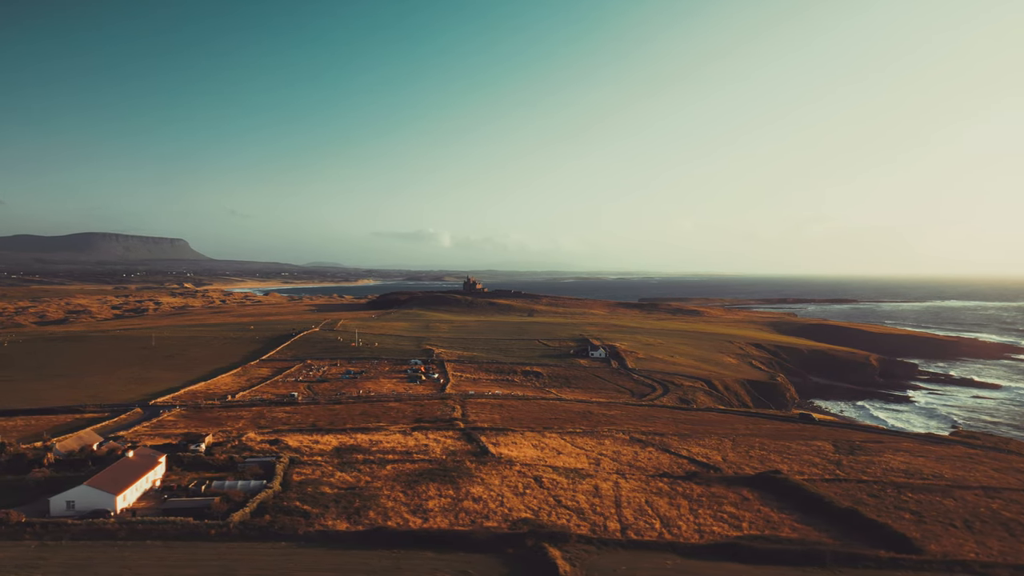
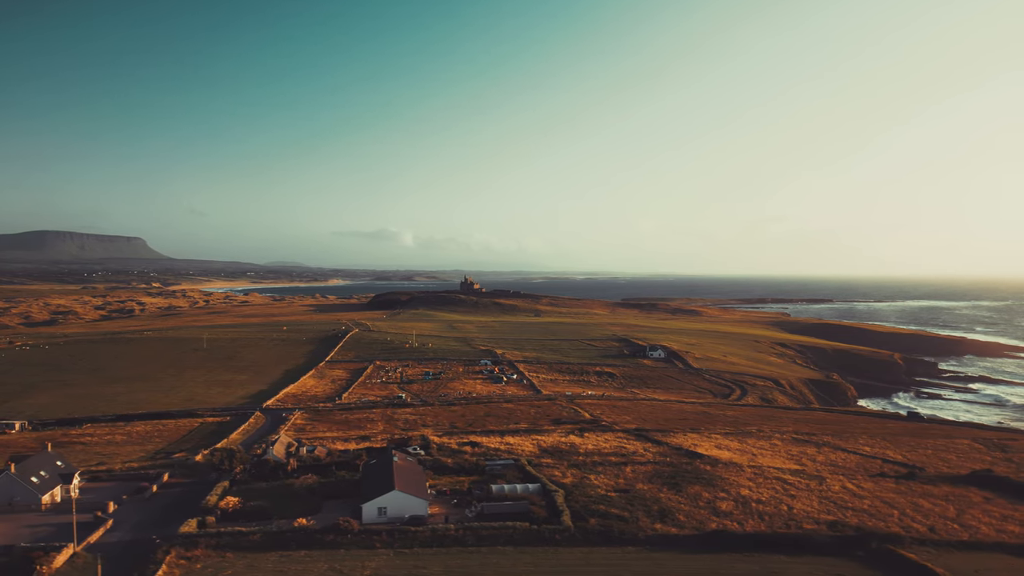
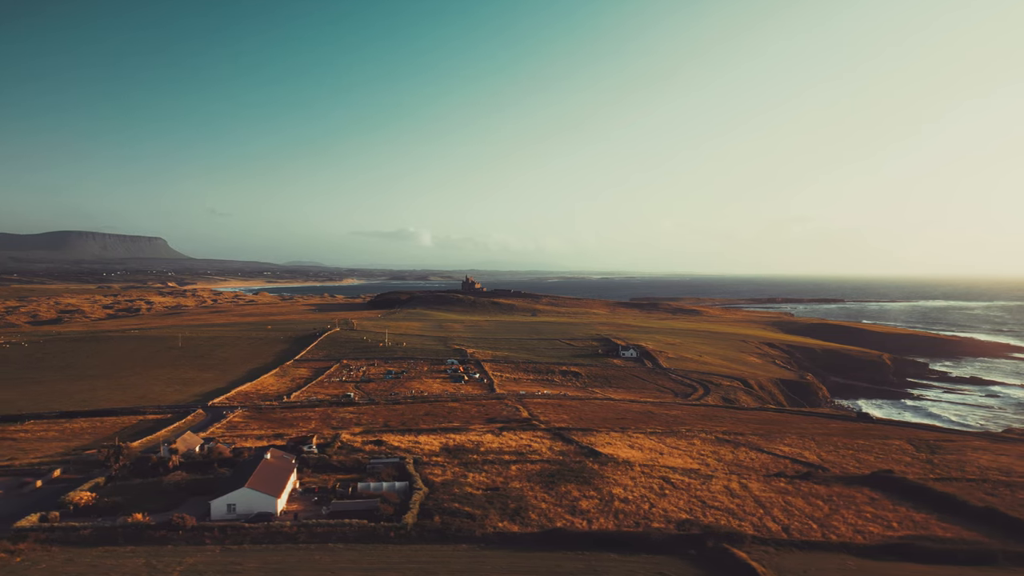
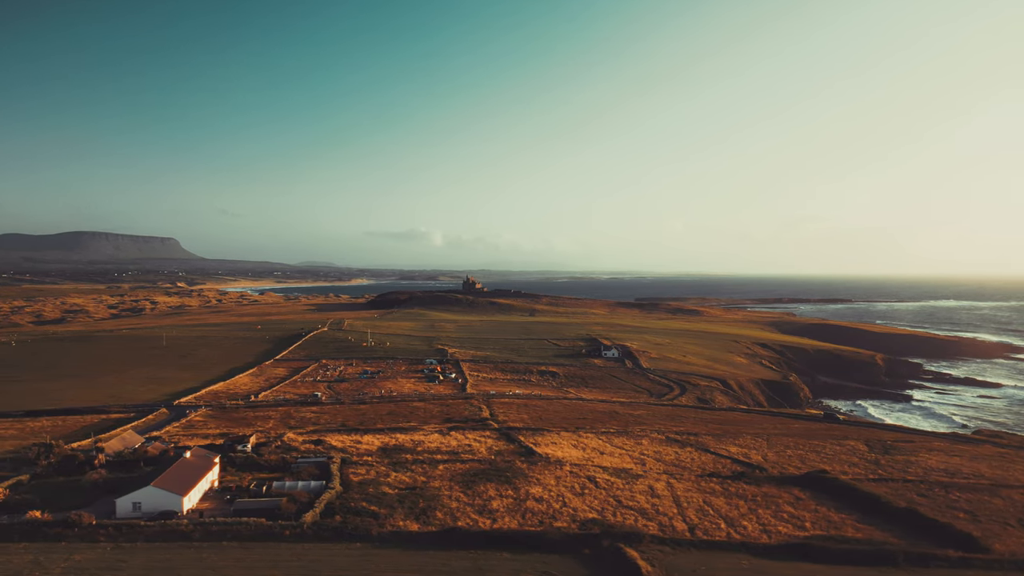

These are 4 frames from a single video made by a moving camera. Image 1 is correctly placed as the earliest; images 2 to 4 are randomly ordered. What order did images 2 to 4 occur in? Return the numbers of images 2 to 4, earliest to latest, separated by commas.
4, 3, 2
